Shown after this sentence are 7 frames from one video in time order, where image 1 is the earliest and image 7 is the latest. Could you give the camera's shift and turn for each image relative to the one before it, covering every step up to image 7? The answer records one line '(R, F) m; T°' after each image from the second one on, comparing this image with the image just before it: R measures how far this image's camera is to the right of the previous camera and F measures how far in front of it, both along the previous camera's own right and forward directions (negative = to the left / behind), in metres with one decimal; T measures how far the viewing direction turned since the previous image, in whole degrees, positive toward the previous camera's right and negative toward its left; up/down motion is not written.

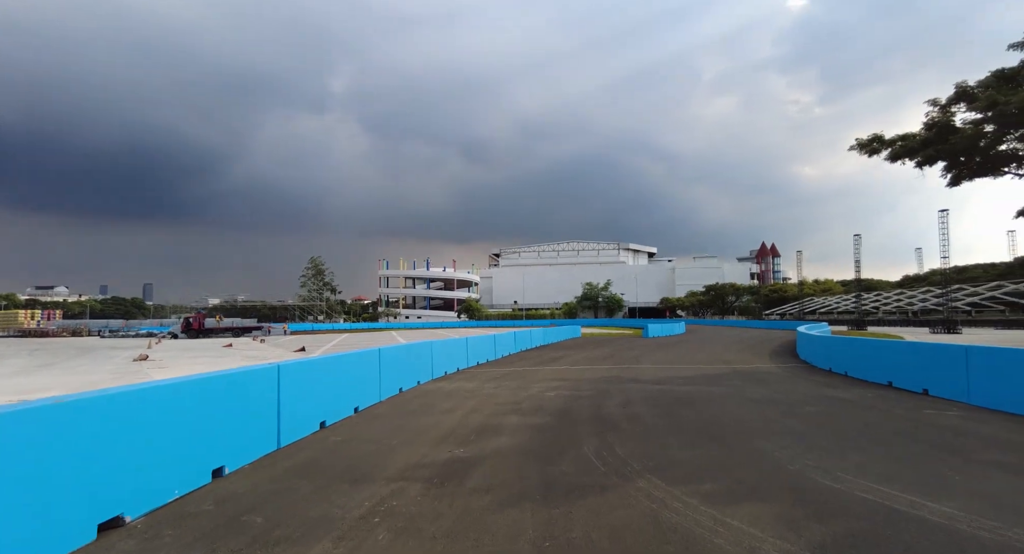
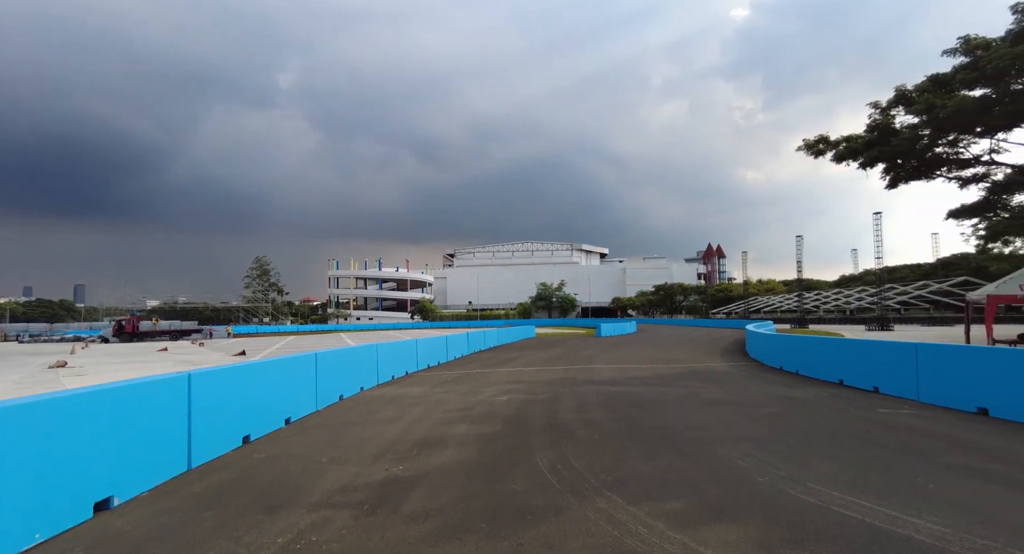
(+0.1, +0.7) m; +5°
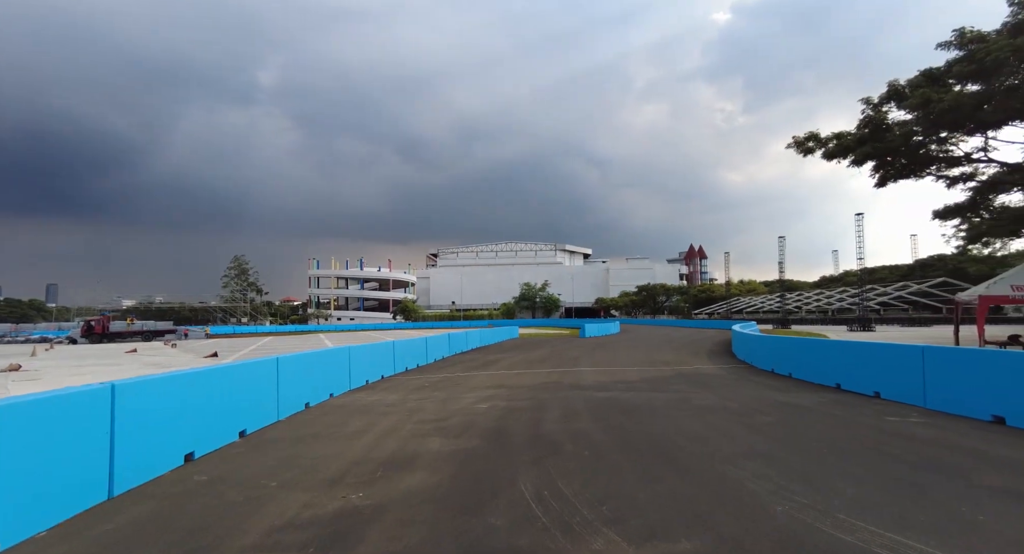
(+0.1, +0.9) m; +2°
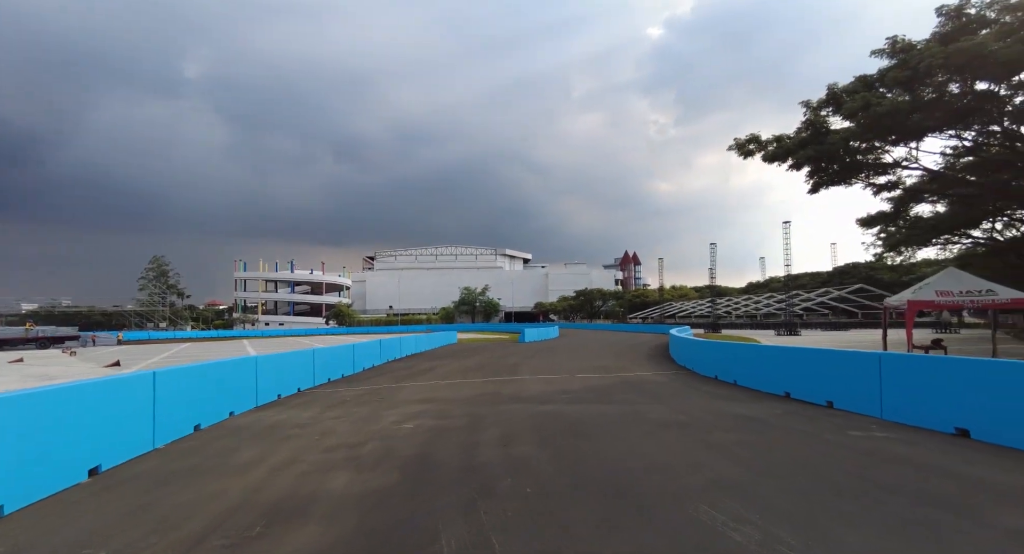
(+0.2, +1.3) m; +7°
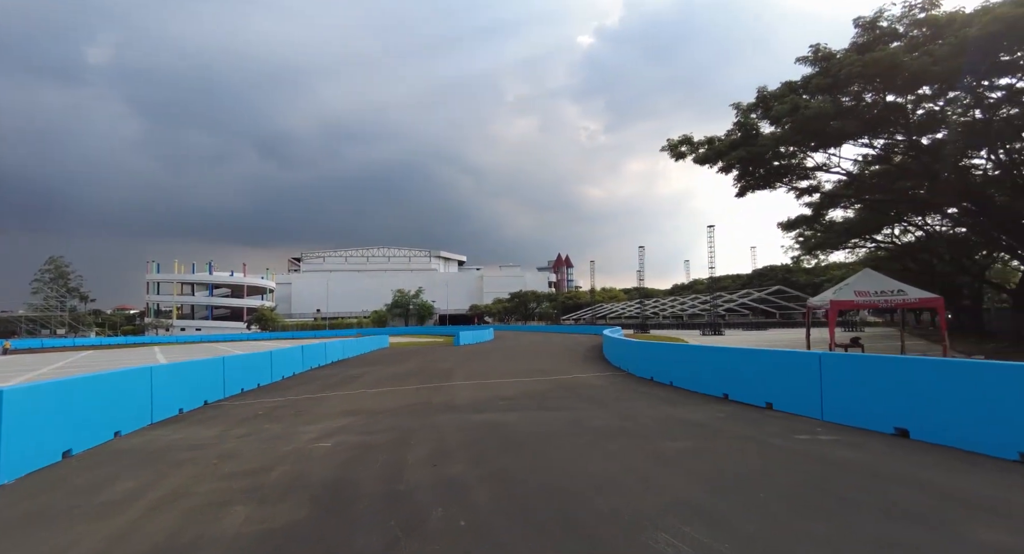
(0.0, +0.9) m; +7°
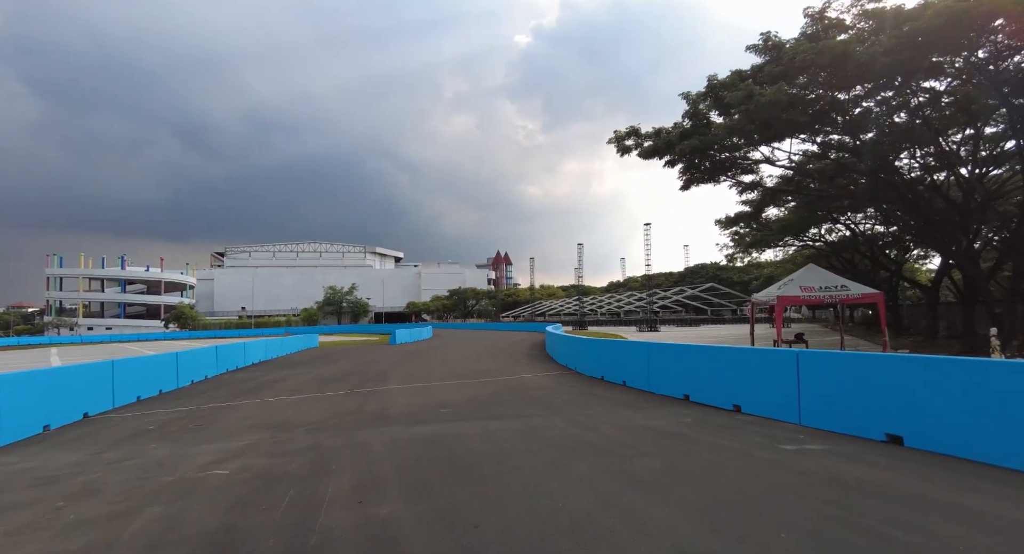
(-0.1, +1.4) m; +7°
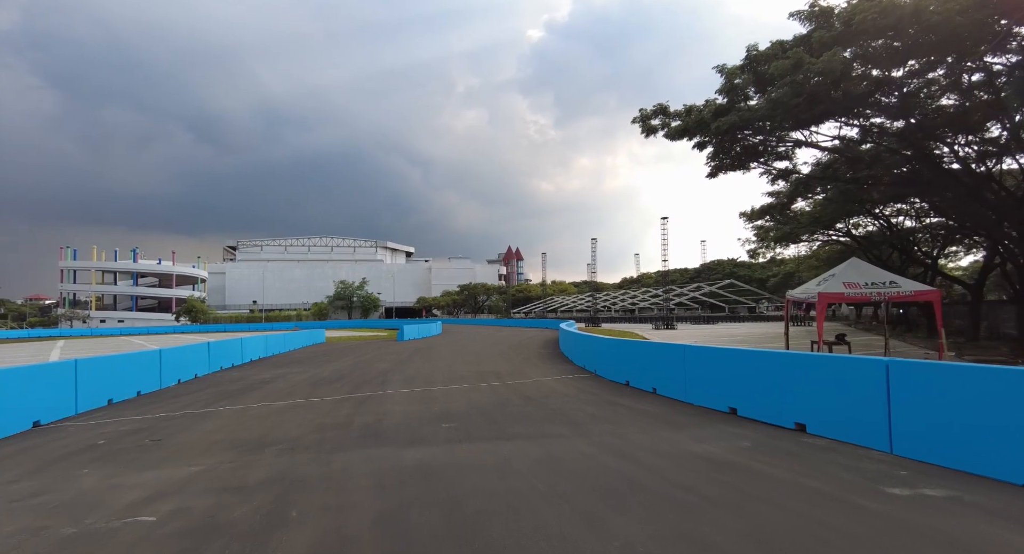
(-0.1, +1.6) m; -1°
